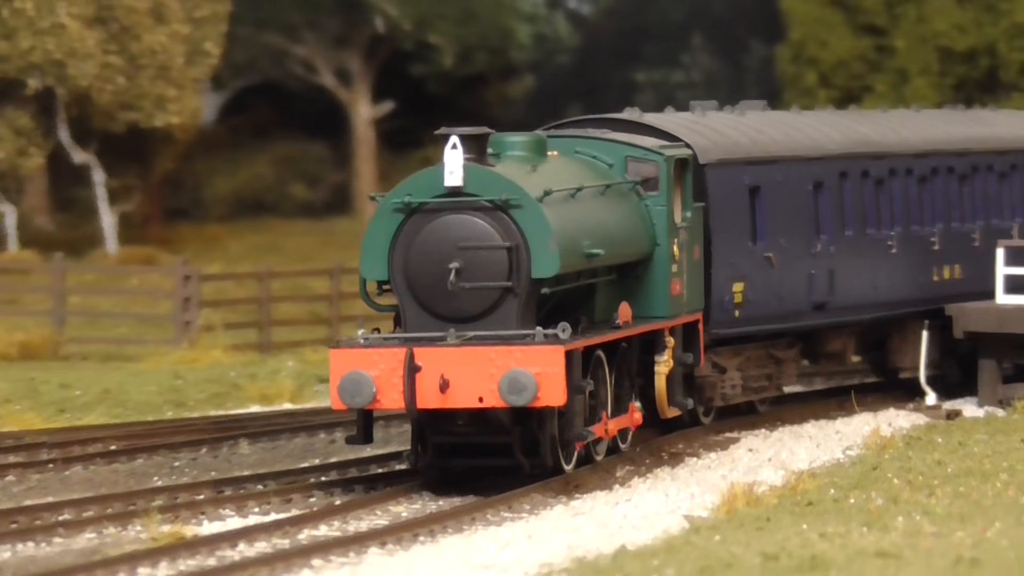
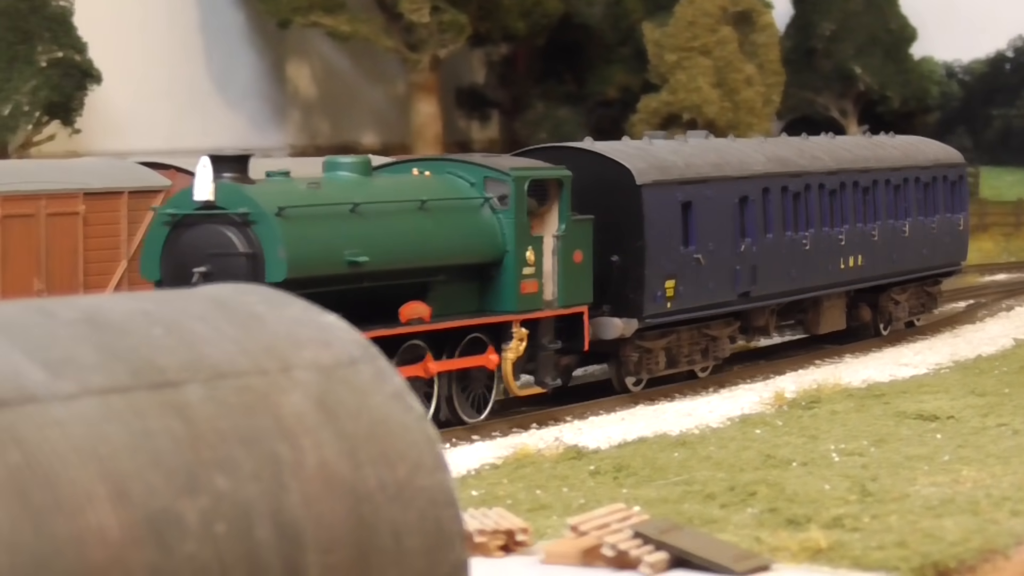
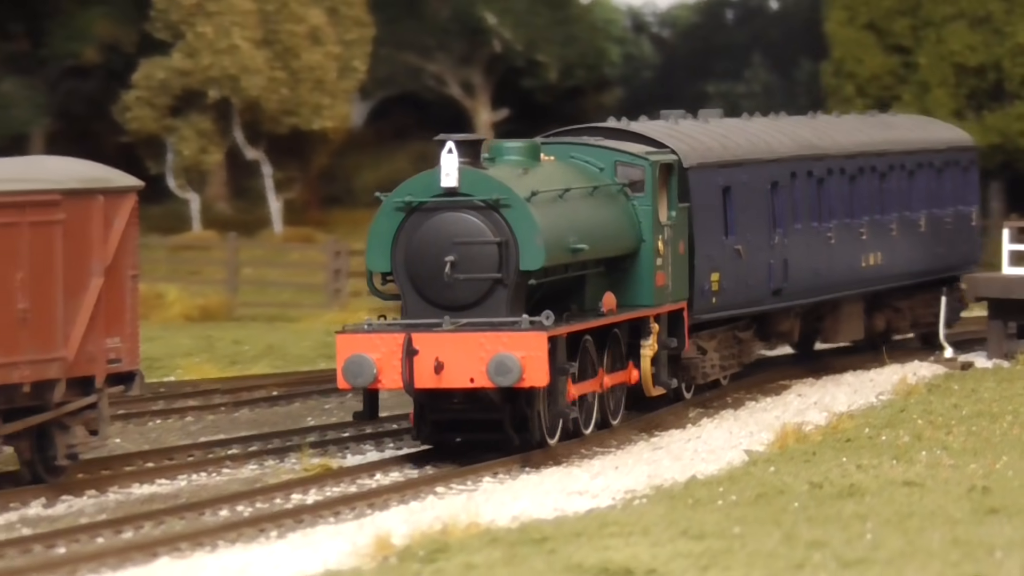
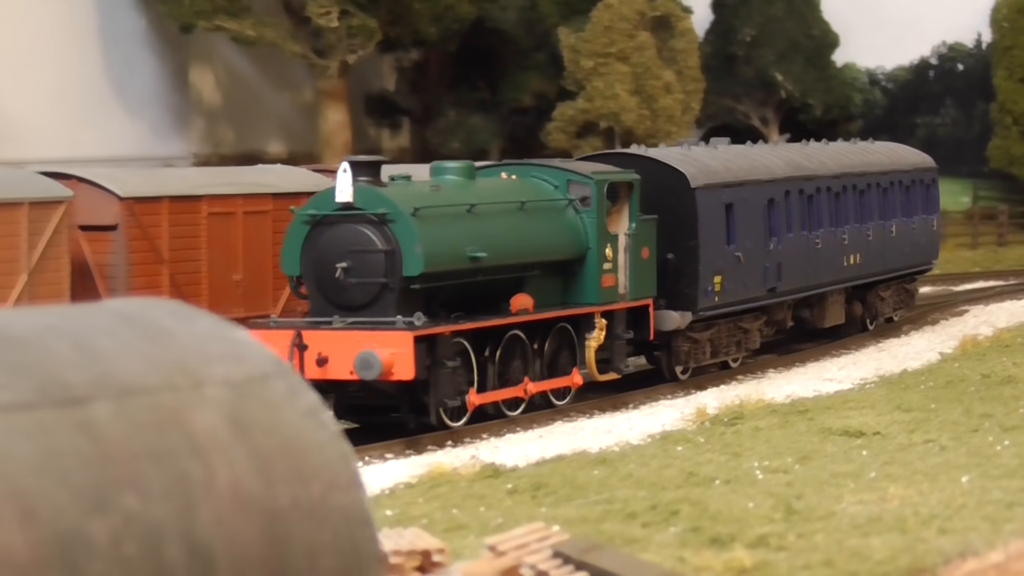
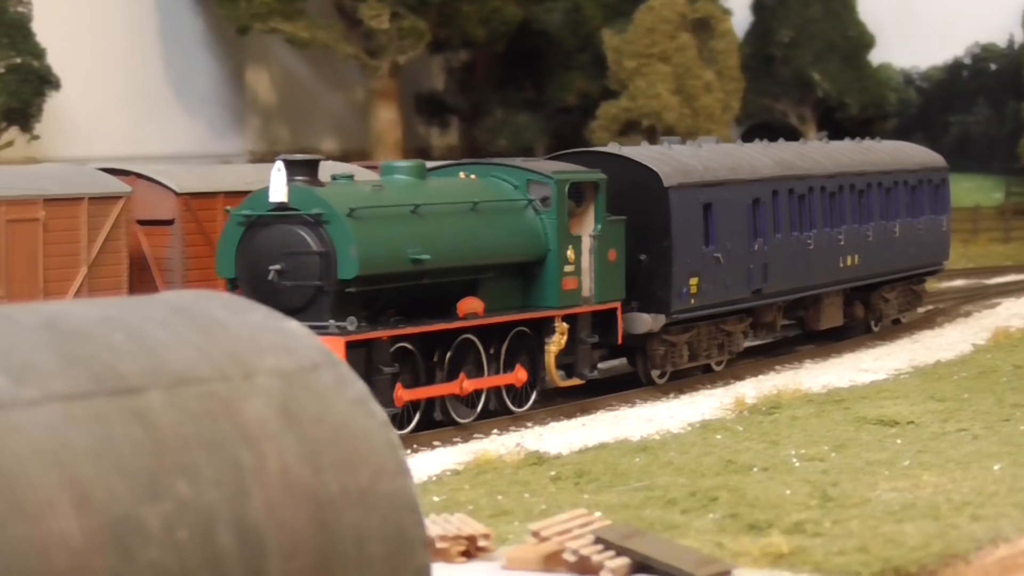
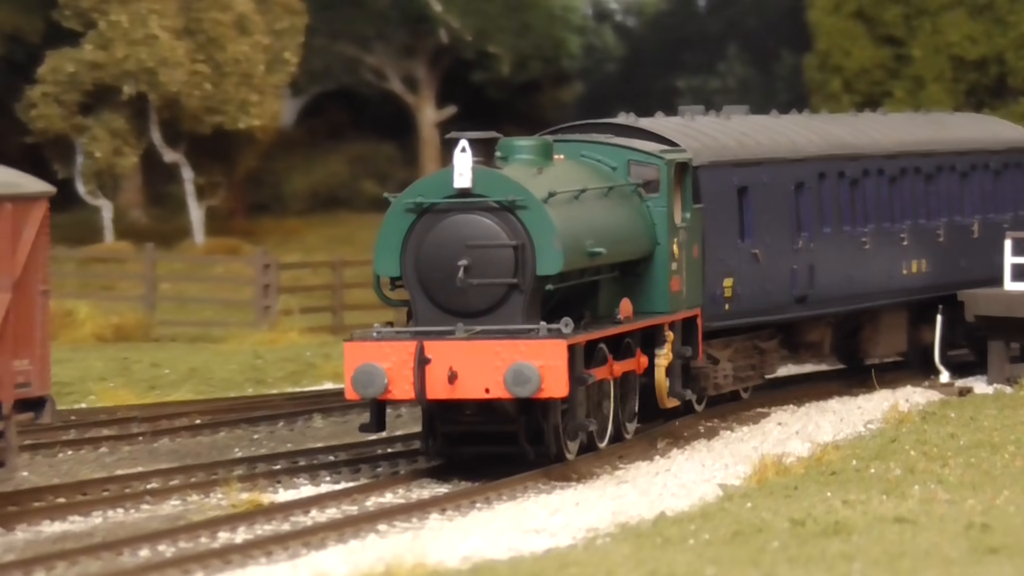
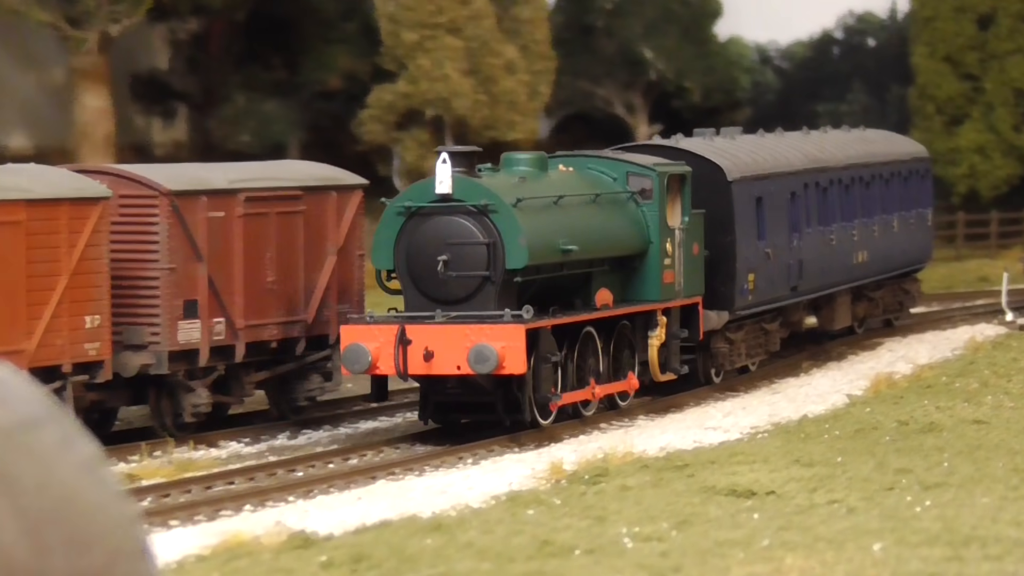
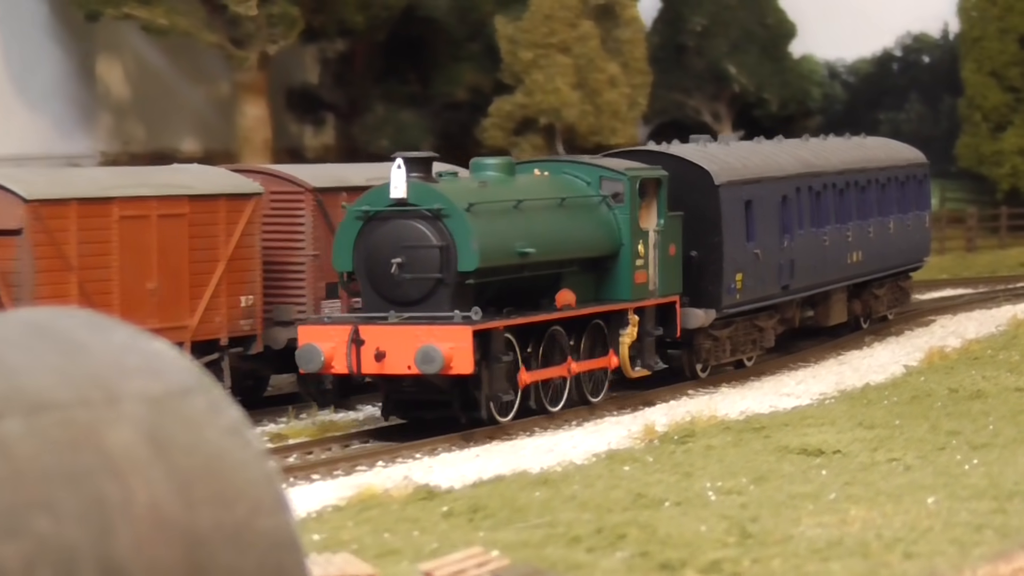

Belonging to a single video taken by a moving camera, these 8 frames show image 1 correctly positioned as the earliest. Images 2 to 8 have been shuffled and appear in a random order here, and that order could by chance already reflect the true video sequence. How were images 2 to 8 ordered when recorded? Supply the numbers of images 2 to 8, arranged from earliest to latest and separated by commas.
6, 3, 7, 8, 4, 5, 2
